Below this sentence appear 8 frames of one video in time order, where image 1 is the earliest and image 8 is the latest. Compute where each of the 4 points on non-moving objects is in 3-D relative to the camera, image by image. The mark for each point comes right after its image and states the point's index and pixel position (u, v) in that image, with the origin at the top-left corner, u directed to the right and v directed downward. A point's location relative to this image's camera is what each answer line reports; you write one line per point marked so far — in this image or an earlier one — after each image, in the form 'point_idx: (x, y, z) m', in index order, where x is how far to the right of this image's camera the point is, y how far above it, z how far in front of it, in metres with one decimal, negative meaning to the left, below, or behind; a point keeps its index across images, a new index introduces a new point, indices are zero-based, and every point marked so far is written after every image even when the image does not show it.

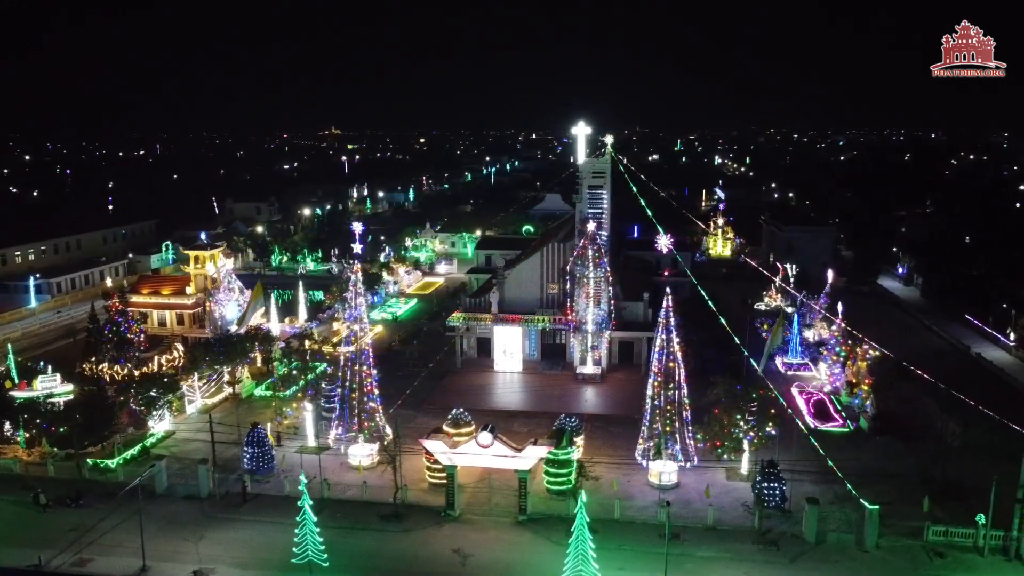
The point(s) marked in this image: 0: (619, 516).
0: (+2.1, -4.5, +14.8) m
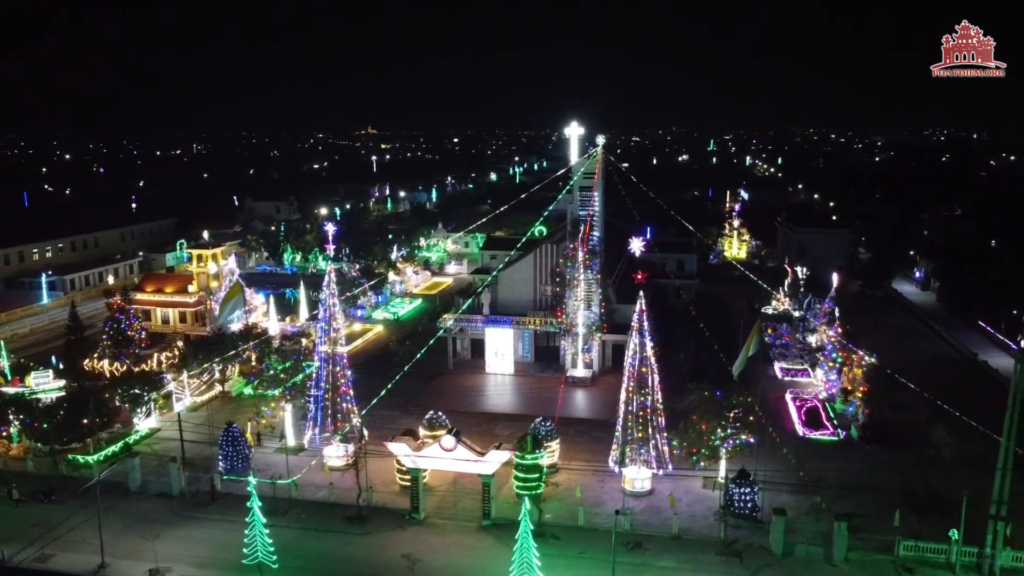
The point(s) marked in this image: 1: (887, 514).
0: (+1.4, -4.6, +14.5) m
1: (+7.5, -4.5, +15.0) m
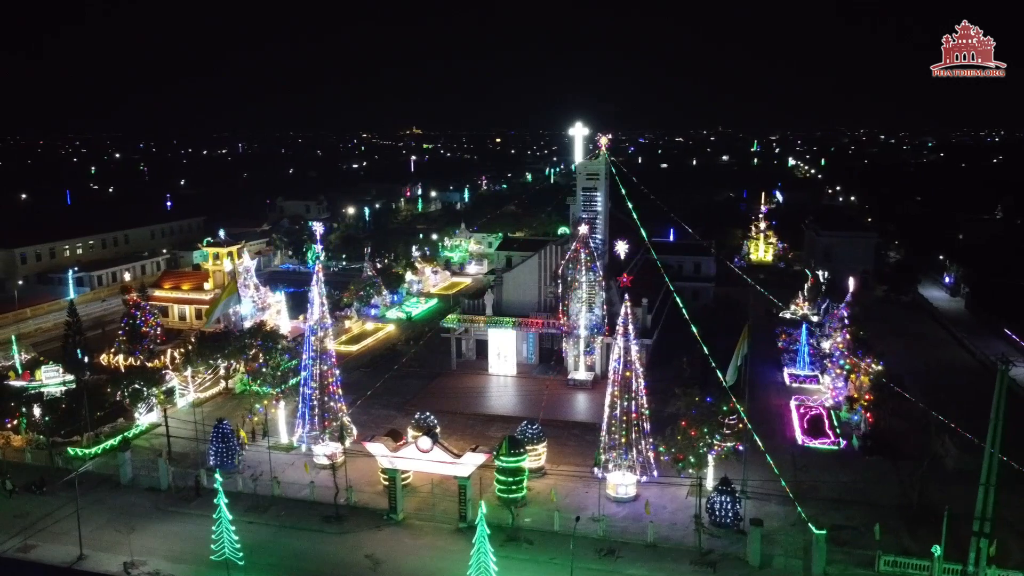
0: (+0.9, -4.6, +14.4) m
1: (+7.0, -4.6, +14.5) m
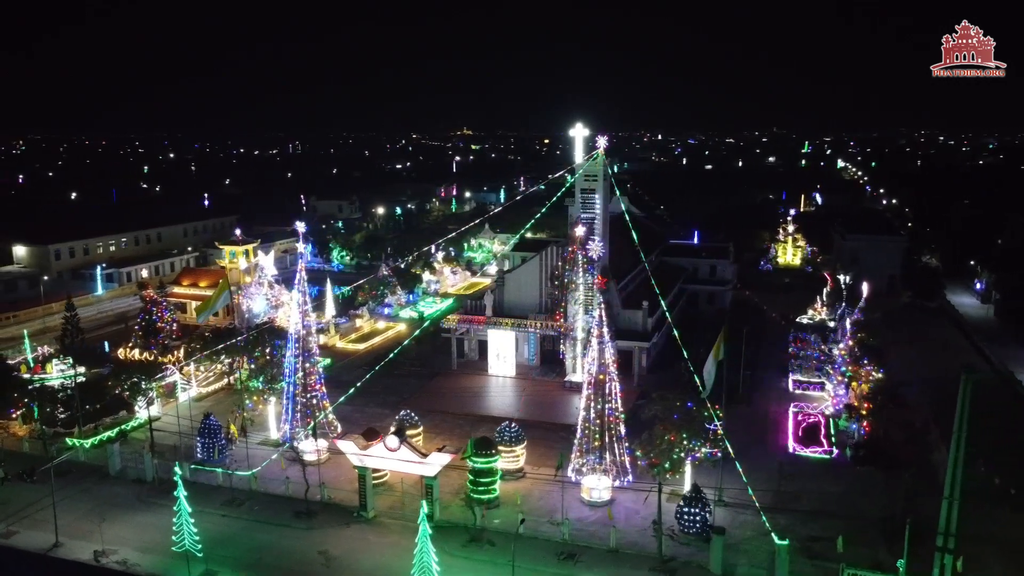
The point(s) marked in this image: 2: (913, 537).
0: (+0.2, -4.6, +14.3) m
1: (+6.3, -4.7, +14.1) m
2: (+7.3, -4.7, +14.2) m
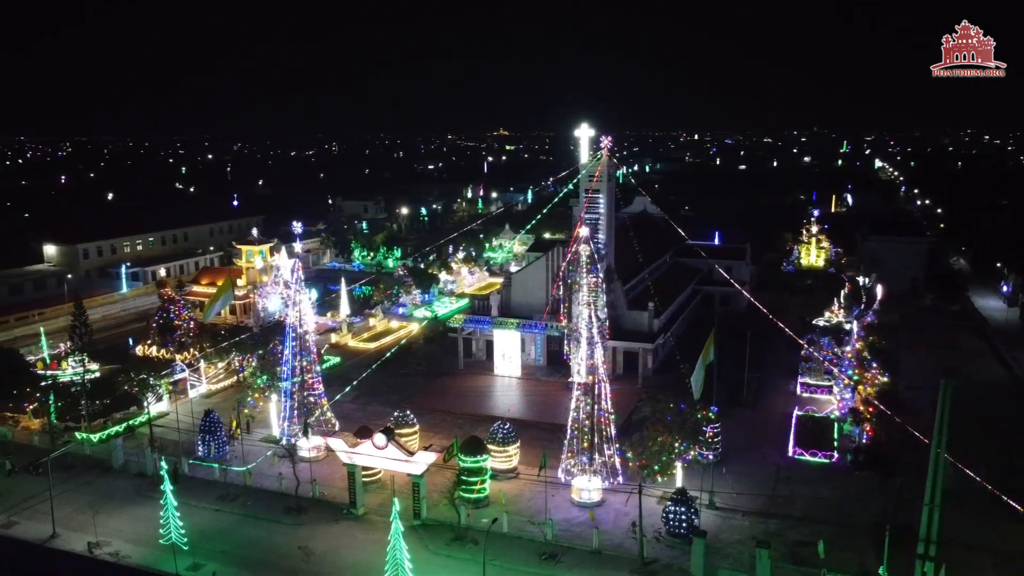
0: (-0.1, -4.6, +14.4) m
1: (+6.0, -4.8, +13.9) m
2: (+7.0, -4.7, +14.0) m
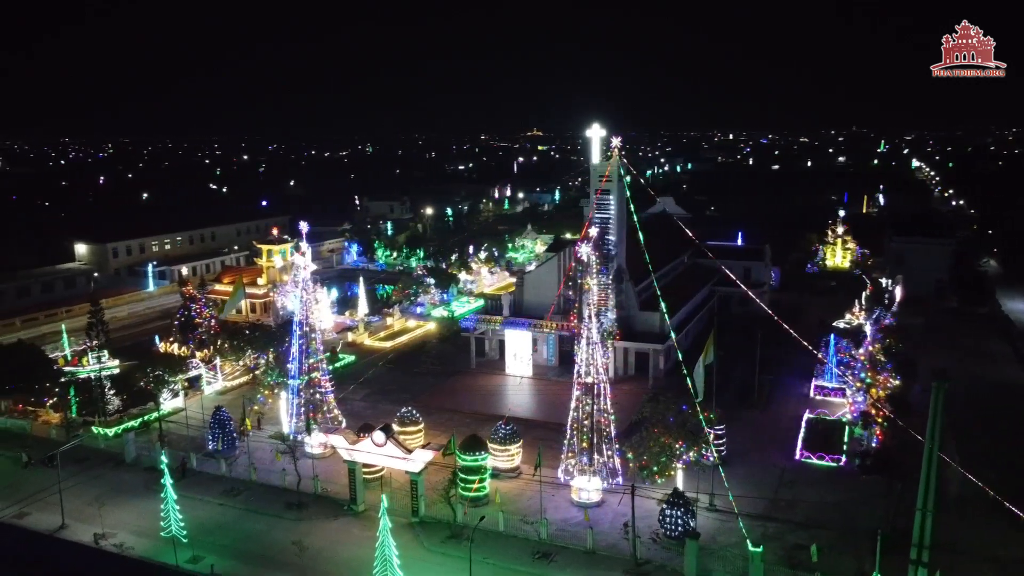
0: (-0.2, -4.6, +14.4) m
1: (+5.9, -4.8, +13.7) m
2: (+6.9, -4.7, +13.8) m
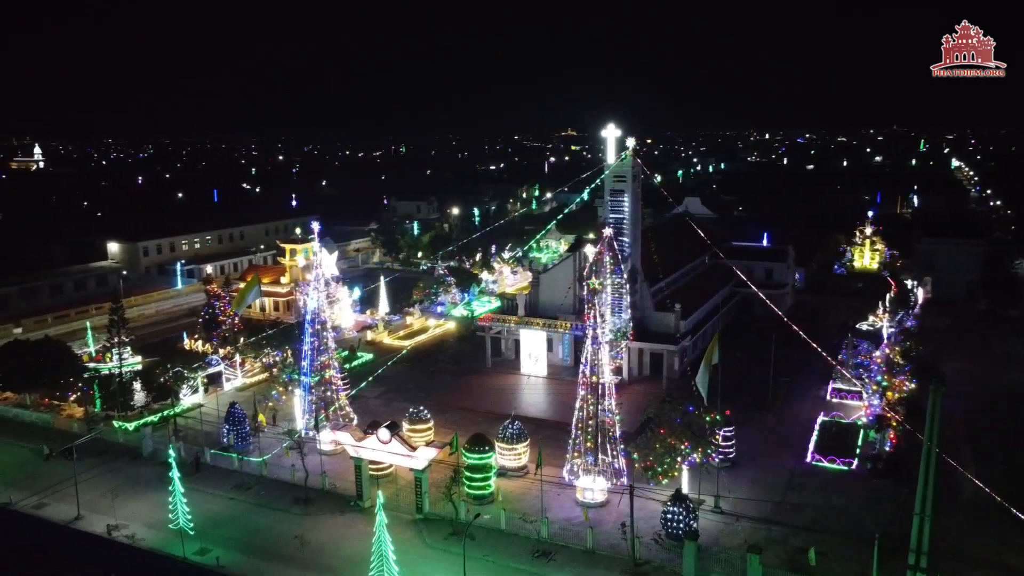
0: (-0.1, -4.6, +14.5) m
1: (+5.9, -4.8, +13.6) m
2: (+6.9, -4.8, +13.6) m
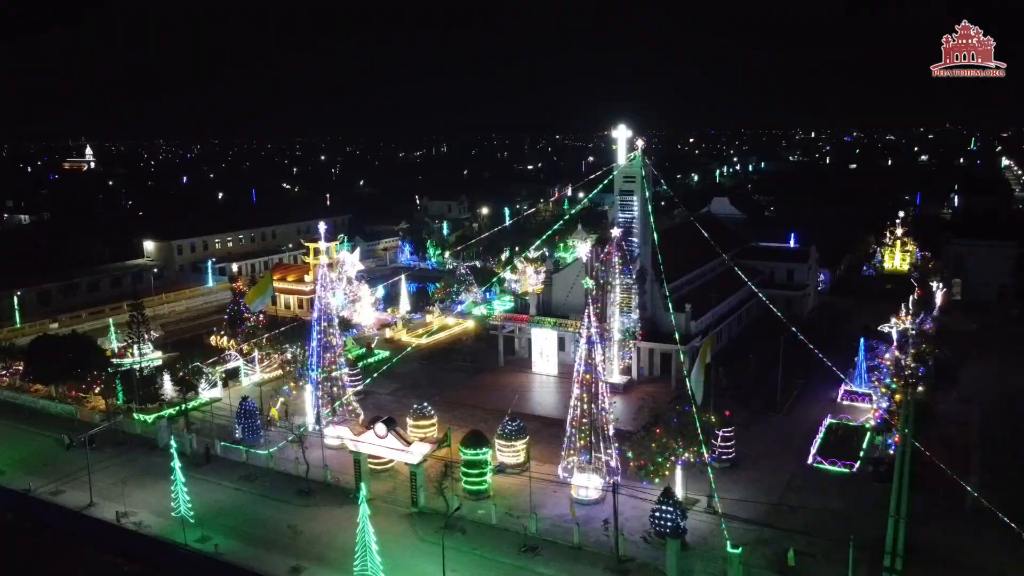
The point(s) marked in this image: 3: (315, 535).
0: (-0.3, -4.6, +14.8) m
1: (+5.7, -4.8, +13.6) m
2: (+6.7, -4.8, +13.5) m
3: (-3.7, -4.7, +14.4) m
